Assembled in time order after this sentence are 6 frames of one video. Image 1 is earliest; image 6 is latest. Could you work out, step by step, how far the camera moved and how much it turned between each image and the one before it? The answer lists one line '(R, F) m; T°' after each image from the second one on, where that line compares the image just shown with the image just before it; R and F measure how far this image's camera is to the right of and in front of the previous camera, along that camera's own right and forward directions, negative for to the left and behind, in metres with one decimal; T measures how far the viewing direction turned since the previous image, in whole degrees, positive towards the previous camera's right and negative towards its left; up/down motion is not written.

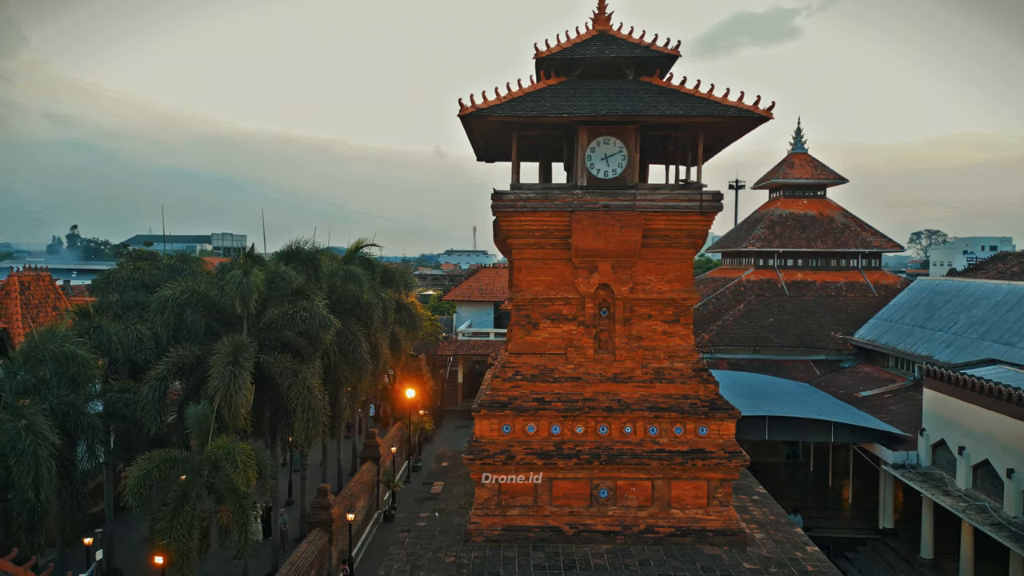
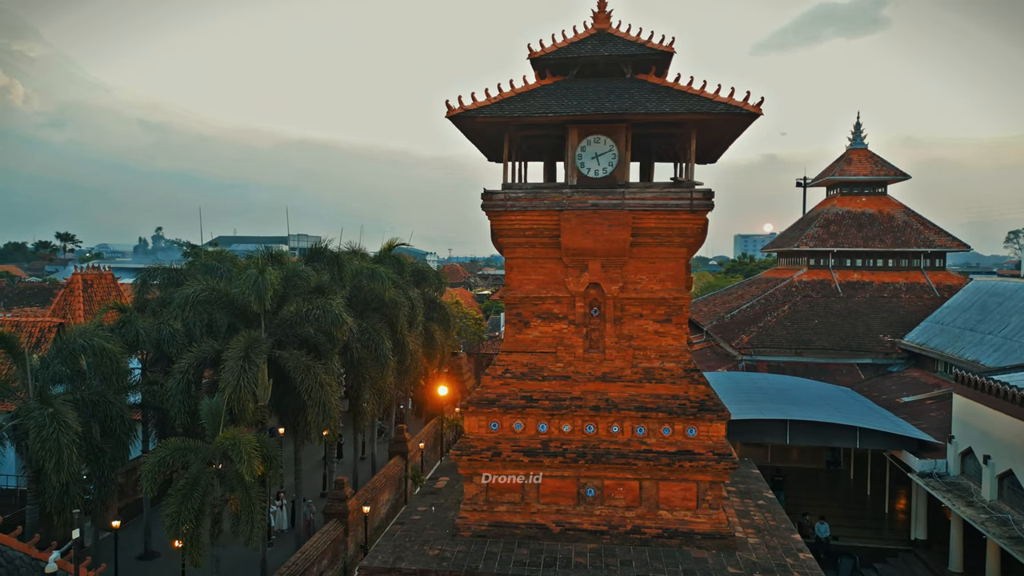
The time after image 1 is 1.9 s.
(+1.0, -0.1) m; -5°
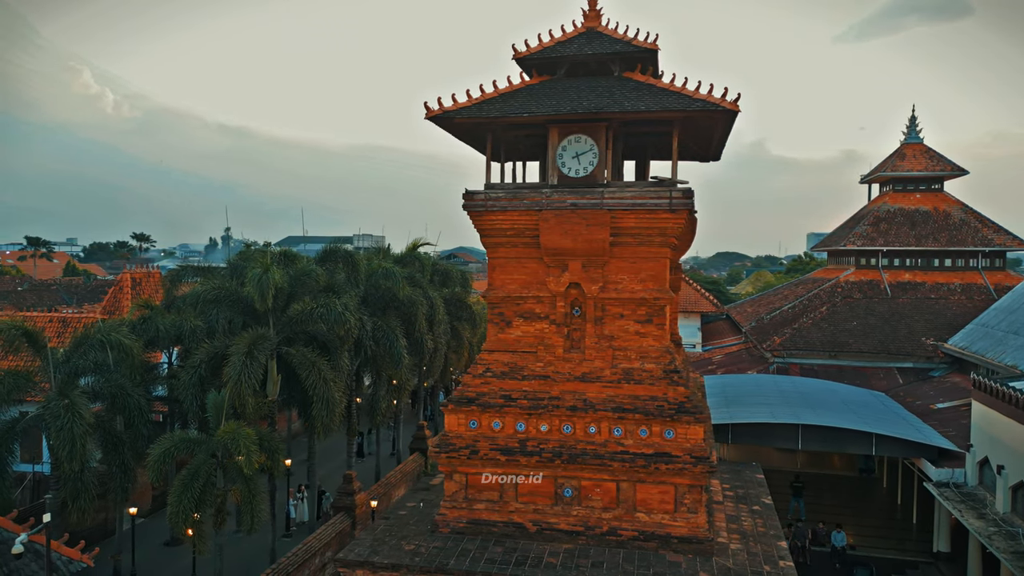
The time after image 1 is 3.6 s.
(+1.1, 0.0) m; -4°
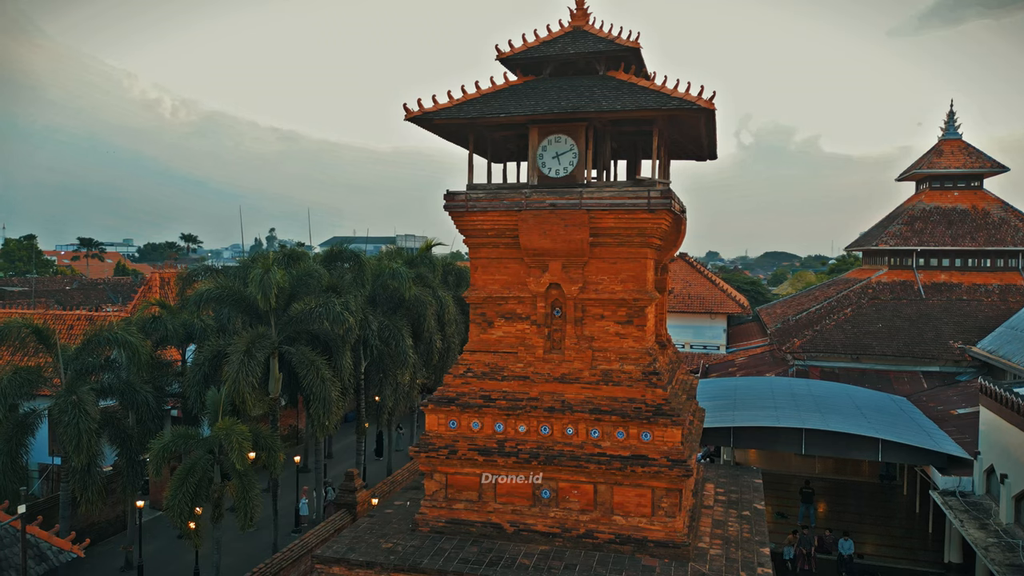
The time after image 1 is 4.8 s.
(+0.8, 0.0) m; -3°
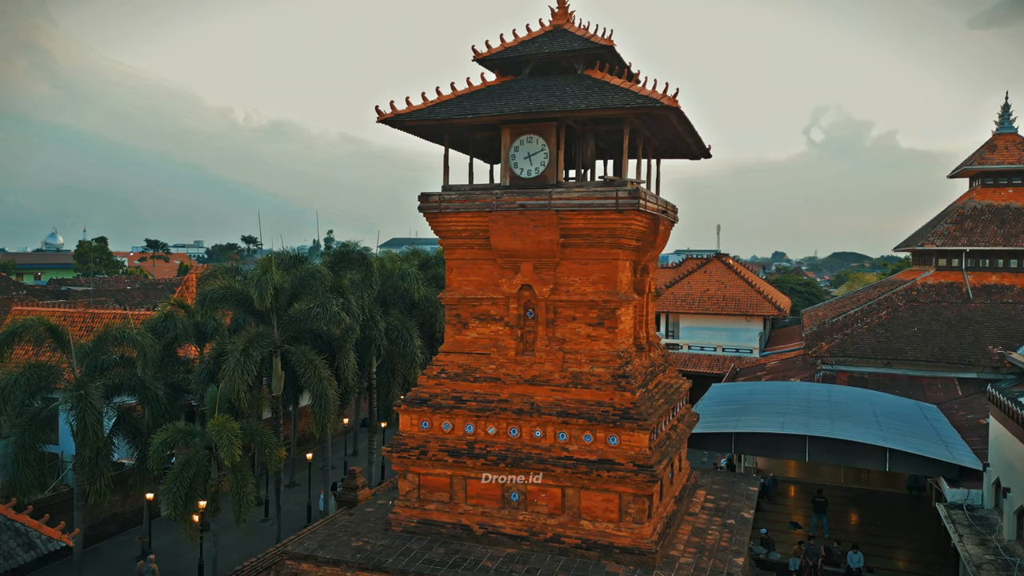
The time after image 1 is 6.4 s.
(+1.1, +0.1) m; -4°
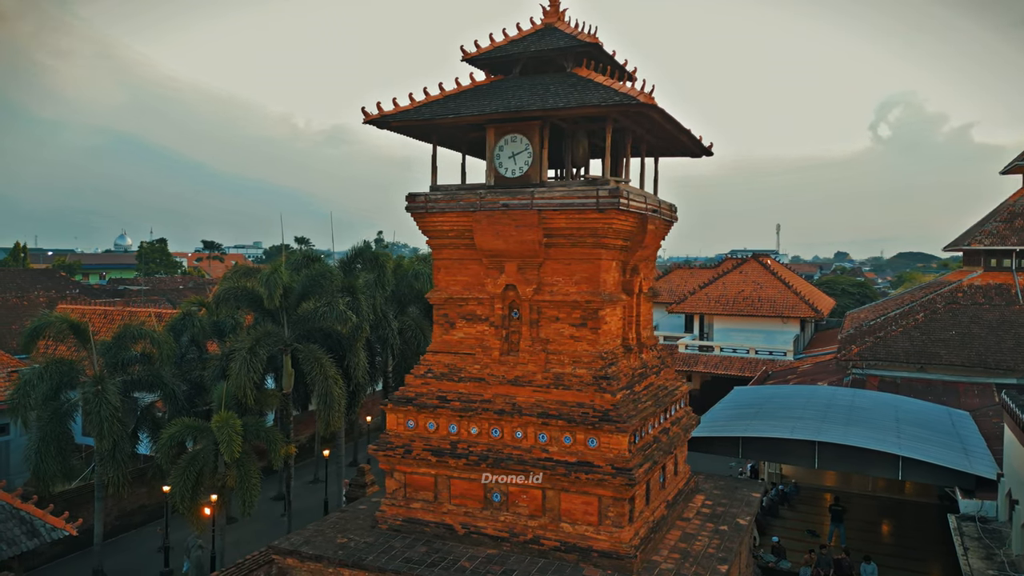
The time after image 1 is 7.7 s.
(+0.9, +0.1) m; -4°
